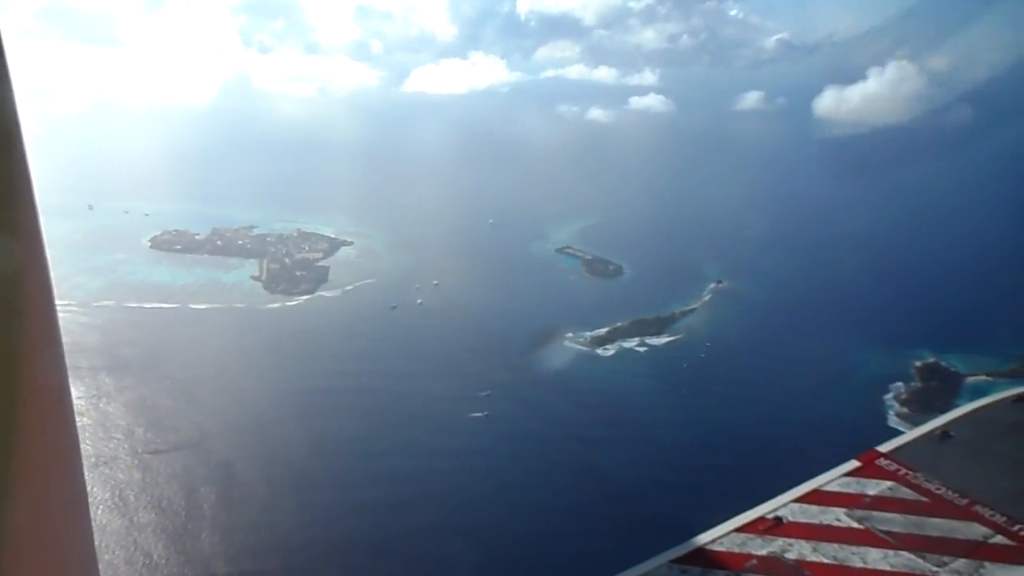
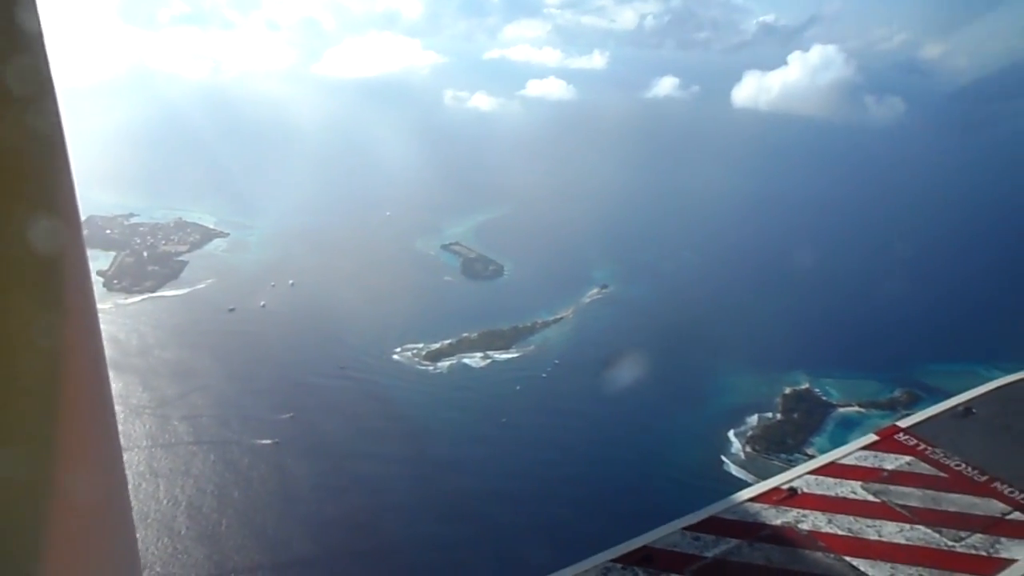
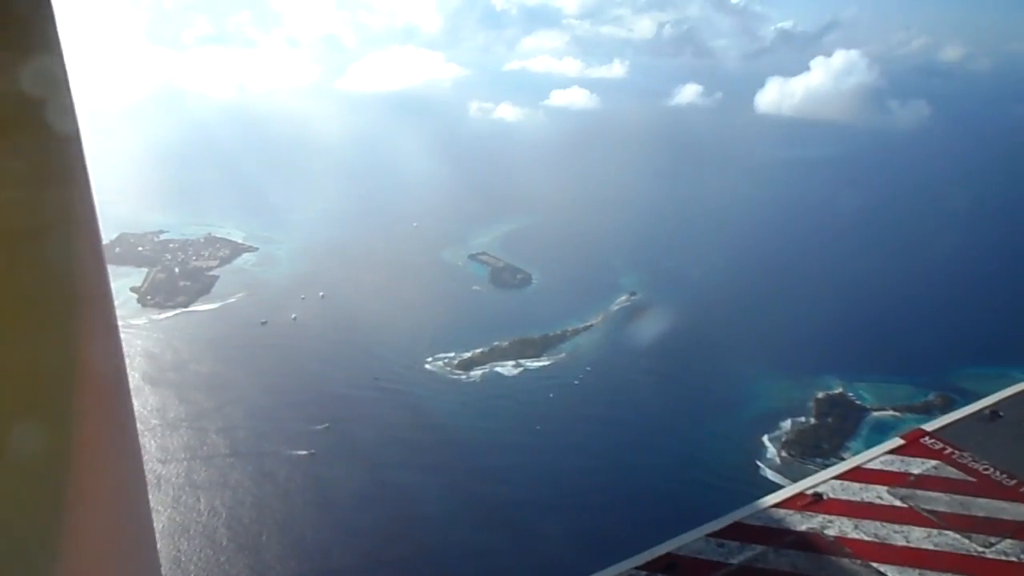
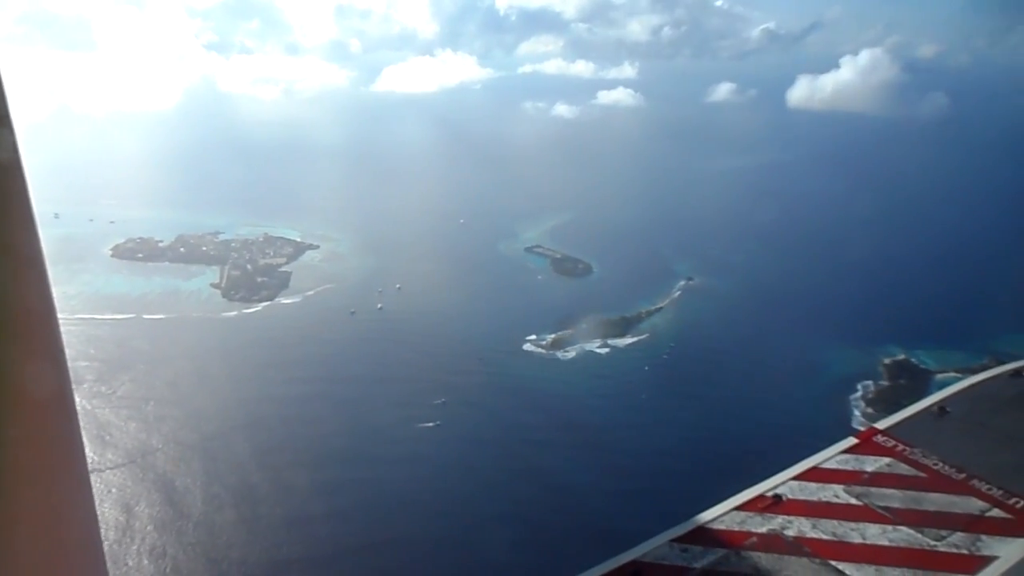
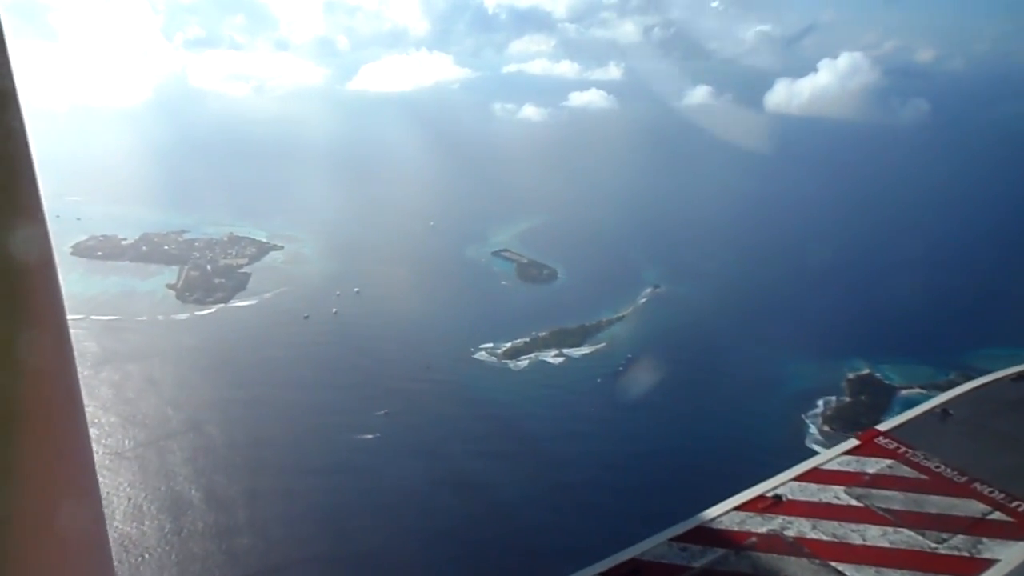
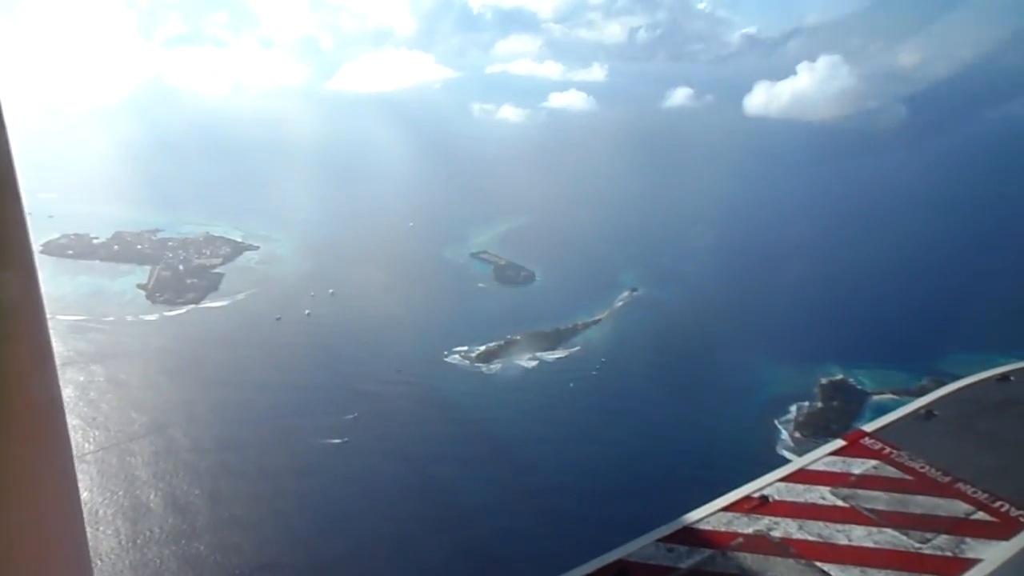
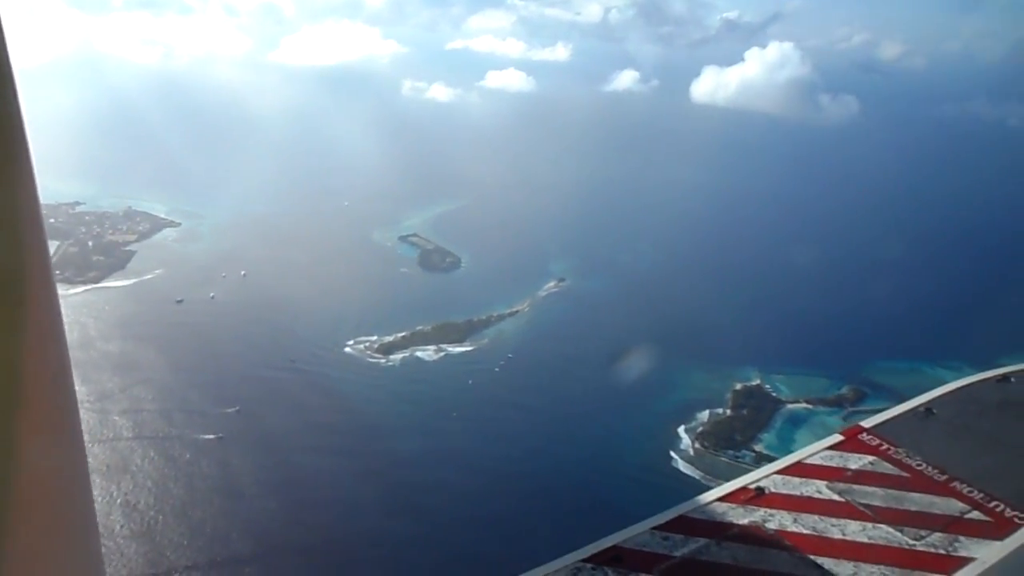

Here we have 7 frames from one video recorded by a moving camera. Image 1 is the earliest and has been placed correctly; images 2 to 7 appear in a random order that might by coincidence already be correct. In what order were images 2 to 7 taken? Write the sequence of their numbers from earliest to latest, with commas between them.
4, 5, 6, 3, 2, 7
